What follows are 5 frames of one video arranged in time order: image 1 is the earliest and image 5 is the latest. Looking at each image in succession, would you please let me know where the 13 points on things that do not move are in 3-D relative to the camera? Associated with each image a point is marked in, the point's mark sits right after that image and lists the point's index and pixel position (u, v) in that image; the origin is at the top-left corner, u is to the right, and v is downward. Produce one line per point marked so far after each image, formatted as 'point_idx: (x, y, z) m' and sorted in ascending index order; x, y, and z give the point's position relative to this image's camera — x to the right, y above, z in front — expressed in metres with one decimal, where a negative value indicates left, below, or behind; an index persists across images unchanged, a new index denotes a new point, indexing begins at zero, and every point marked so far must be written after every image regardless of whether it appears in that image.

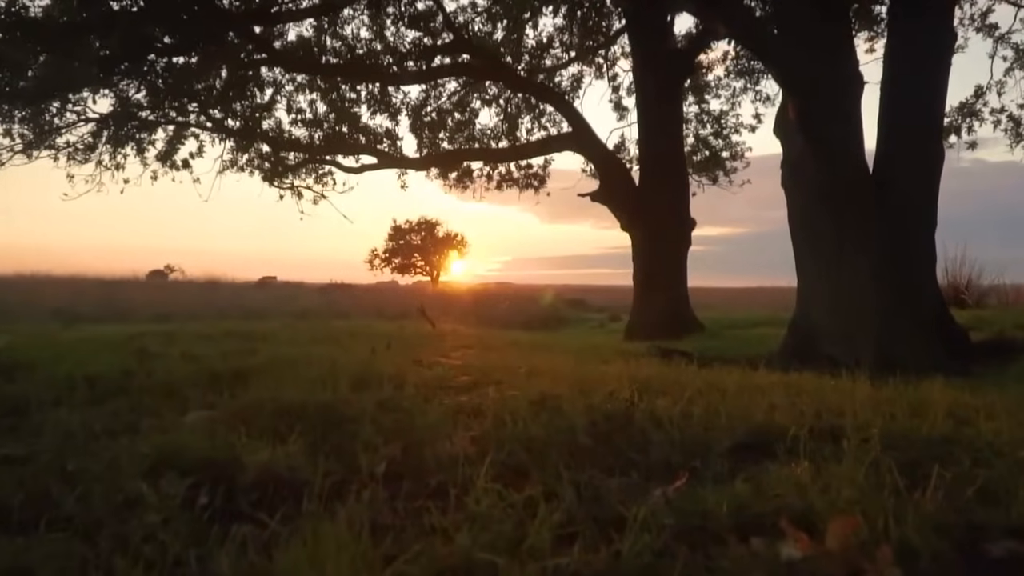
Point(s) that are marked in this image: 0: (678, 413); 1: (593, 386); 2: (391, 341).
0: (+0.7, -0.5, +4.0) m
1: (+0.4, -0.5, +4.9) m
2: (-1.1, -0.5, +8.5) m
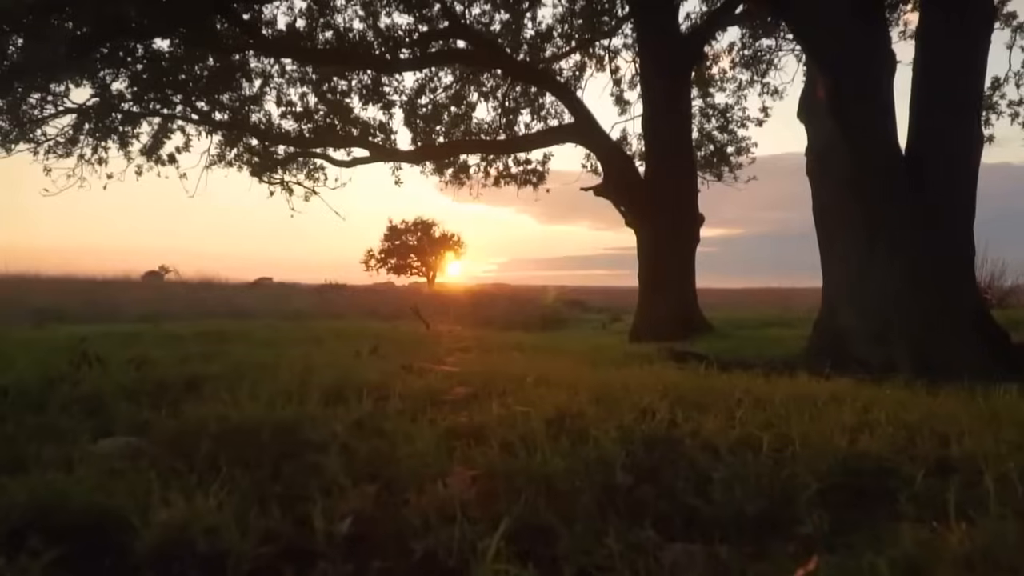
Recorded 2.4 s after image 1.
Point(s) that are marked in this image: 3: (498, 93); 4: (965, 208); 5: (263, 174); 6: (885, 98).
0: (+0.7, -0.5, +3.1) m
1: (+0.5, -0.5, +4.0) m
2: (-1.1, -0.4, +7.7) m
3: (-0.2, +3.1, +15.5) m
4: (+3.9, +0.7, +8.3) m
5: (-3.7, +1.7, +14.4) m
6: (+3.2, +1.6, +8.3) m
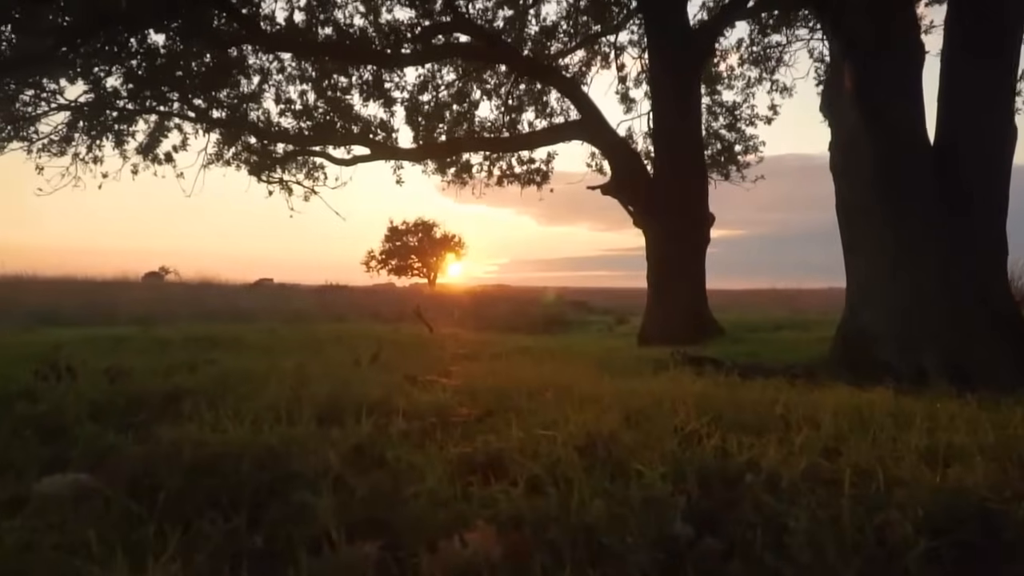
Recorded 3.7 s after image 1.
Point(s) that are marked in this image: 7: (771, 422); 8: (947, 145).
0: (+0.8, -0.5, +2.6) m
1: (+0.5, -0.5, +3.6) m
2: (-1.0, -0.5, +7.2) m
3: (-0.2, +3.1, +15.0) m
4: (+4.0, +0.7, +7.8) m
5: (-3.7, +1.7, +13.9) m
6: (+3.3, +1.6, +7.8) m
7: (+1.0, -0.5, +3.8) m
8: (+3.6, +1.2, +7.9) m
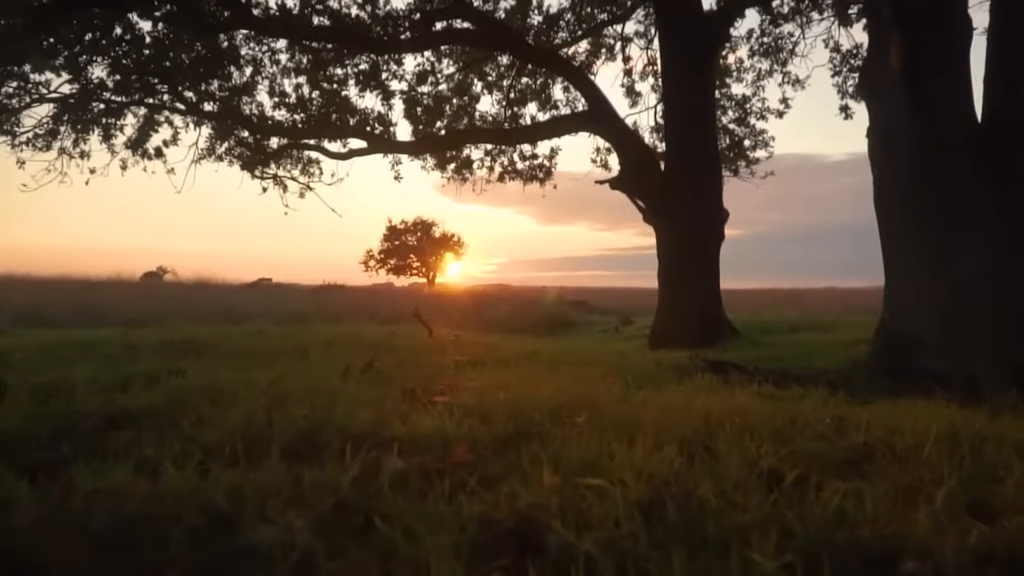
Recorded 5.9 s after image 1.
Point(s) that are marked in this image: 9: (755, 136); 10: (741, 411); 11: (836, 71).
0: (+0.9, -0.5, +1.8) m
1: (+0.6, -0.5, +2.8) m
2: (-0.9, -0.4, +6.4) m
3: (-0.1, +3.1, +14.2) m
4: (+4.1, +0.7, +7.0) m
5: (-3.6, +1.7, +13.1) m
6: (+3.3, +1.6, +7.0) m
7: (+1.1, -0.5, +3.0) m
8: (+3.7, +1.2, +7.1) m
9: (+5.0, +3.2, +19.7) m
10: (+1.1, -0.6, +4.4) m
11: (+5.8, +3.9, +17.3) m
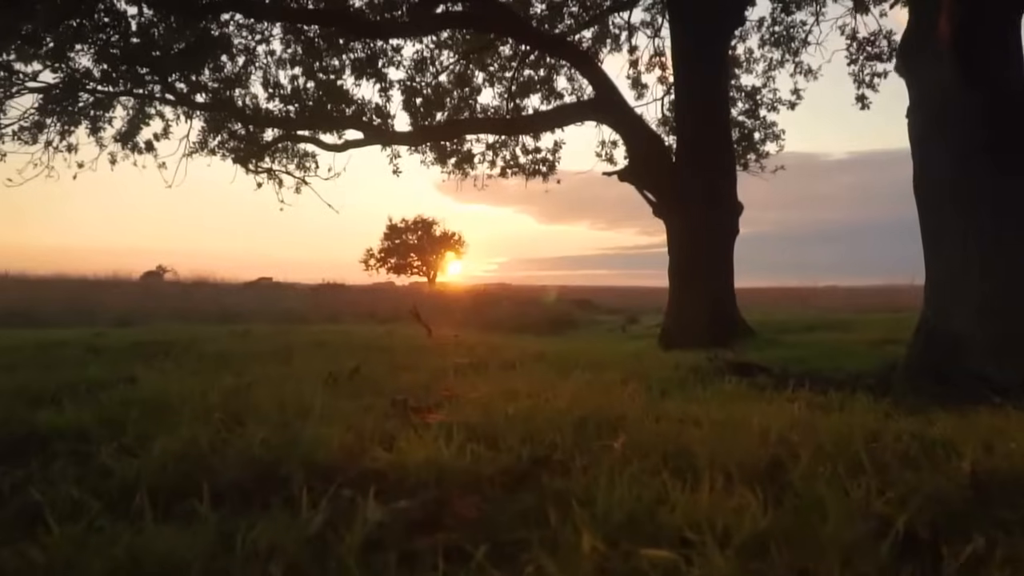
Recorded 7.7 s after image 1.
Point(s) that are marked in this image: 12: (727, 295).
0: (+0.9, -0.5, +1.1) m
1: (+0.6, -0.4, +2.0) m
2: (-0.9, -0.4, +5.6) m
3: (0.0, +3.1, +13.4) m
4: (+4.1, +0.7, +6.3) m
5: (-3.5, +1.7, +12.4) m
6: (+3.4, +1.7, +6.2) m
7: (+1.1, -0.5, +2.2) m
8: (+3.7, +1.2, +6.3) m
9: (+5.1, +3.2, +19.0) m
10: (+1.1, -0.5, +3.7) m
11: (+5.9, +4.0, +16.6) m
12: (+2.7, -0.1, +11.8) m
